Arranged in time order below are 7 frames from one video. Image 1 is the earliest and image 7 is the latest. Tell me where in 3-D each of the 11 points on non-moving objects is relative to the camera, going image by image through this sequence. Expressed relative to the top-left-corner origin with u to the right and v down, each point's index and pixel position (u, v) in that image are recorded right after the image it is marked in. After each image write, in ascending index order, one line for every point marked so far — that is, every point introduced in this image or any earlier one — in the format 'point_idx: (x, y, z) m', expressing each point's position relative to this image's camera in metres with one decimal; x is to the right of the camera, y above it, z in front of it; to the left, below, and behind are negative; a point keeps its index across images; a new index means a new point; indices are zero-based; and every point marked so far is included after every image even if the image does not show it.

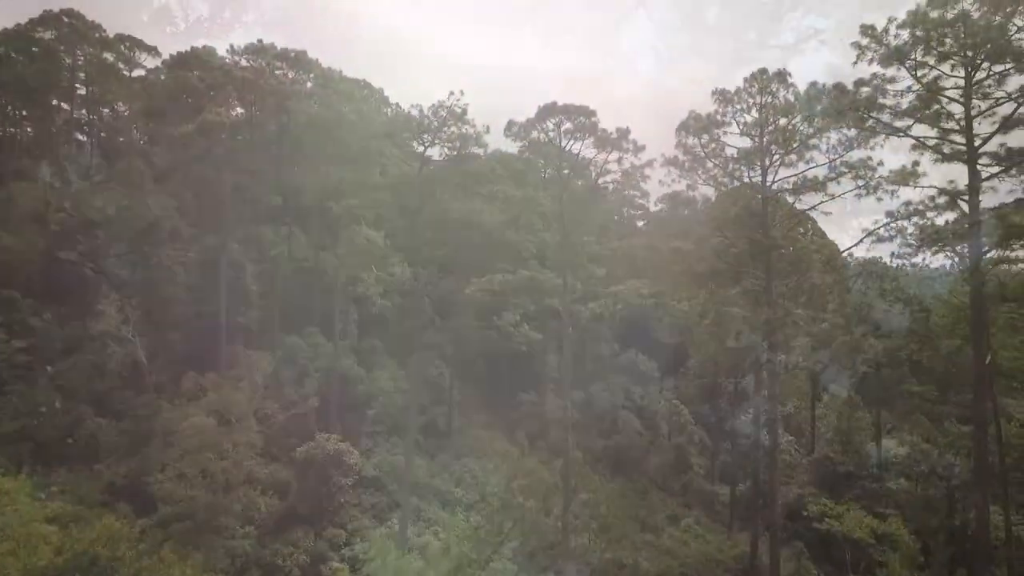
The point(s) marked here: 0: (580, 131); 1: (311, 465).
0: (+1.5, +3.5, +13.9) m
1: (-5.1, -4.5, +15.9) m
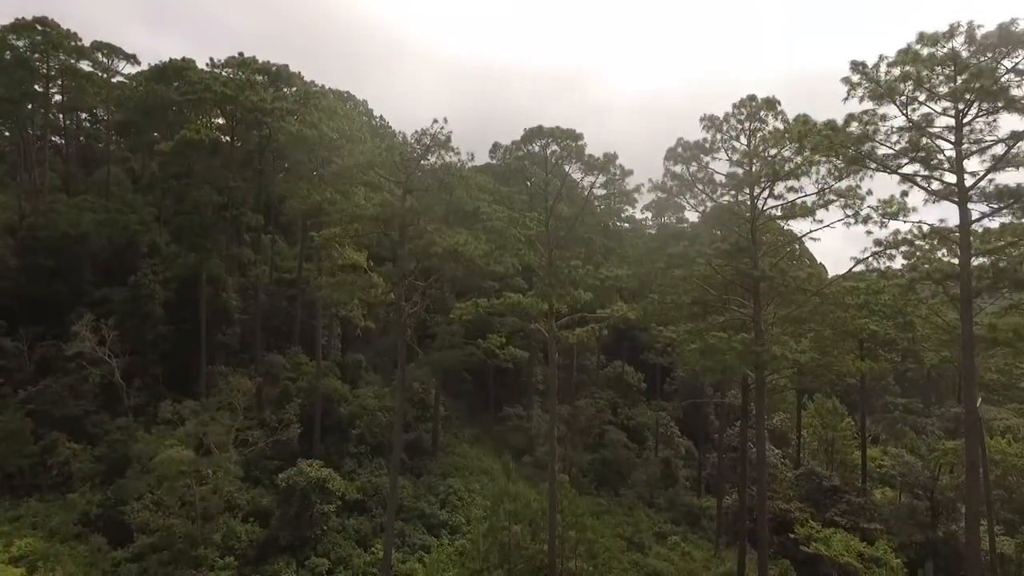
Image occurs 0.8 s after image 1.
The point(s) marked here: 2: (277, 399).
0: (+1.2, +2.9, +13.7) m
1: (-5.4, -5.1, +15.5) m
2: (-7.1, -3.4, +19.0) m
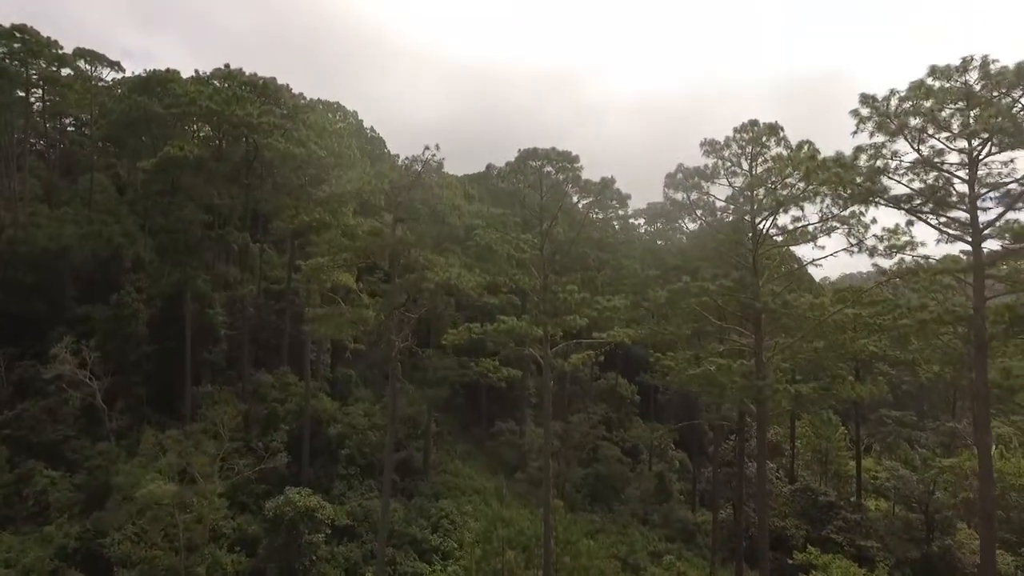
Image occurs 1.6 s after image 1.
0: (+1.1, +2.4, +13.4) m
1: (-5.6, -5.6, +15.1) m
2: (-7.3, -3.9, +18.6) m
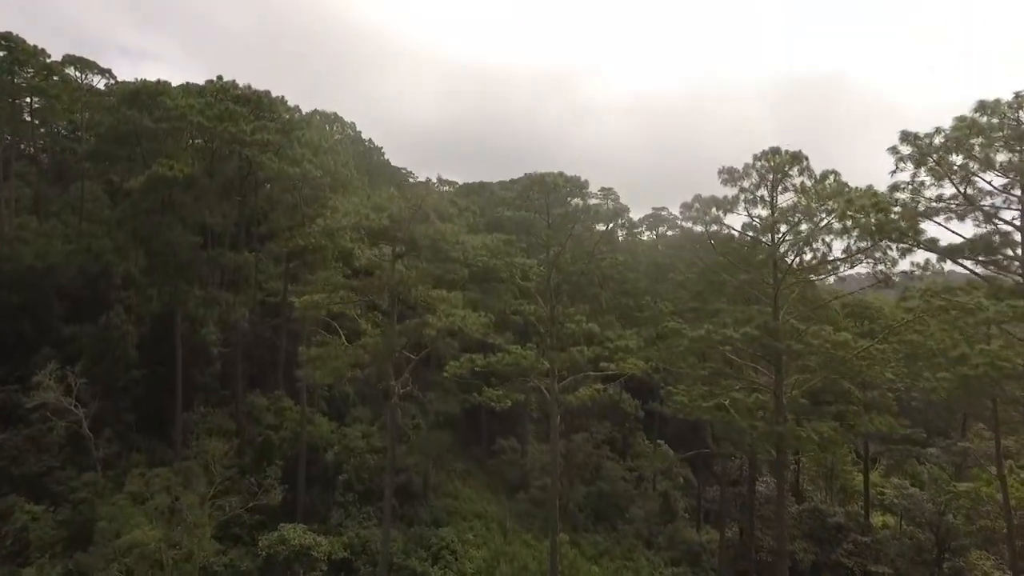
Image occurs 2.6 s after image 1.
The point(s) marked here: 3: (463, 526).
0: (+1.2, +1.7, +12.7) m
1: (-5.5, -6.2, +14.4) m
2: (-7.2, -4.5, +17.9) m
3: (-1.5, -7.5, +19.9) m
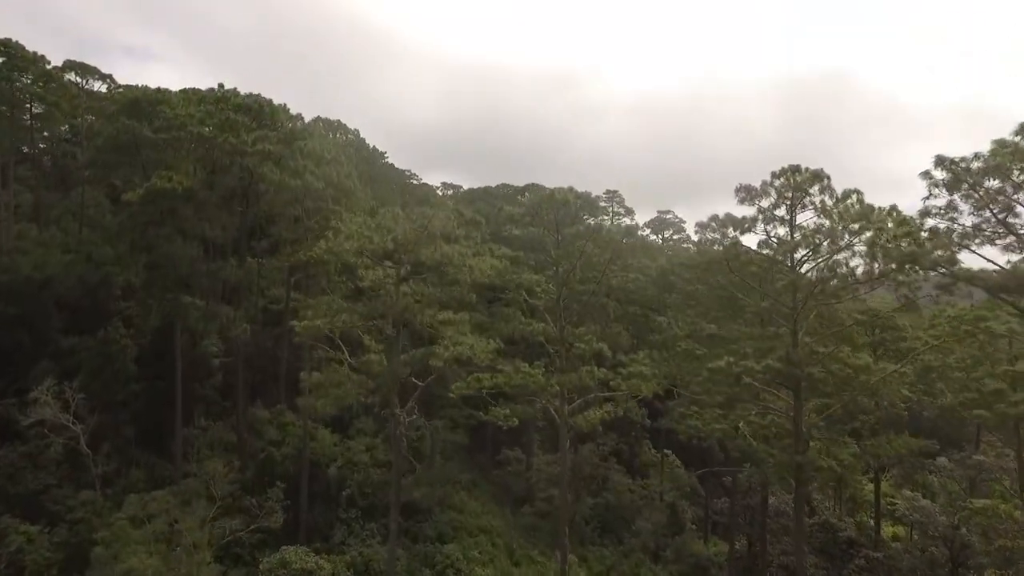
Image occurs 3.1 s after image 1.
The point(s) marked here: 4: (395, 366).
0: (+1.4, +1.4, +12.3) m
1: (-5.3, -6.6, +14.0) m
2: (-7.0, -4.9, +17.5) m
3: (-1.3, -7.8, +19.5) m
4: (-2.1, -1.4, +11.3) m
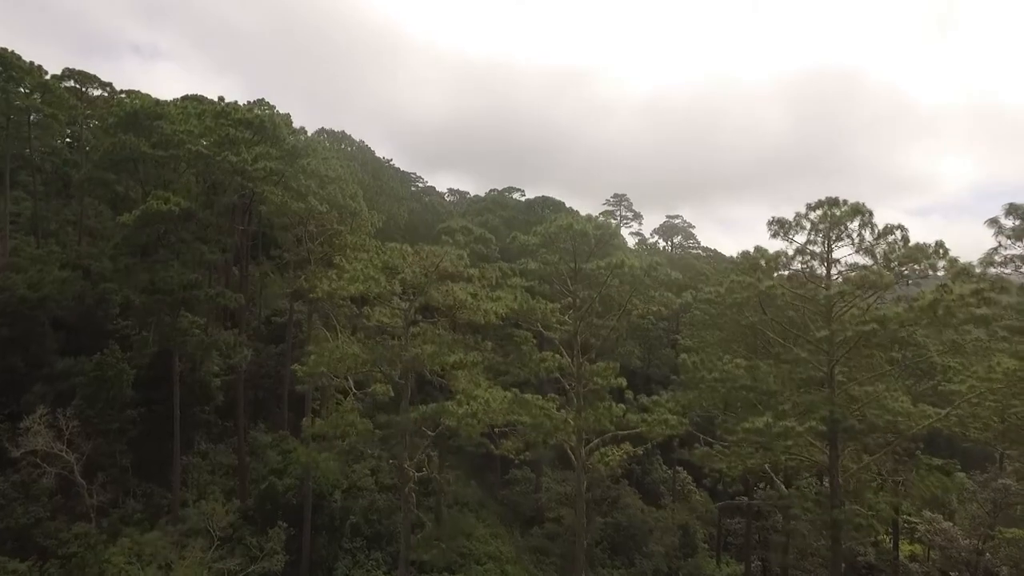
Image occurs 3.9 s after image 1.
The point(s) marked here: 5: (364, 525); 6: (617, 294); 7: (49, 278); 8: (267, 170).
0: (+1.7, +0.7, +11.6) m
1: (-5.0, -7.2, +13.4) m
2: (-6.7, -5.5, +16.9) m
3: (-1.1, -8.4, +18.8) m
4: (-1.9, -2.0, +10.7) m
5: (-4.2, -6.8, +18.0) m
6: (+2.0, -0.1, +11.7) m
7: (-13.2, +0.3, +18.0) m
8: (-6.0, +2.9, +15.5) m
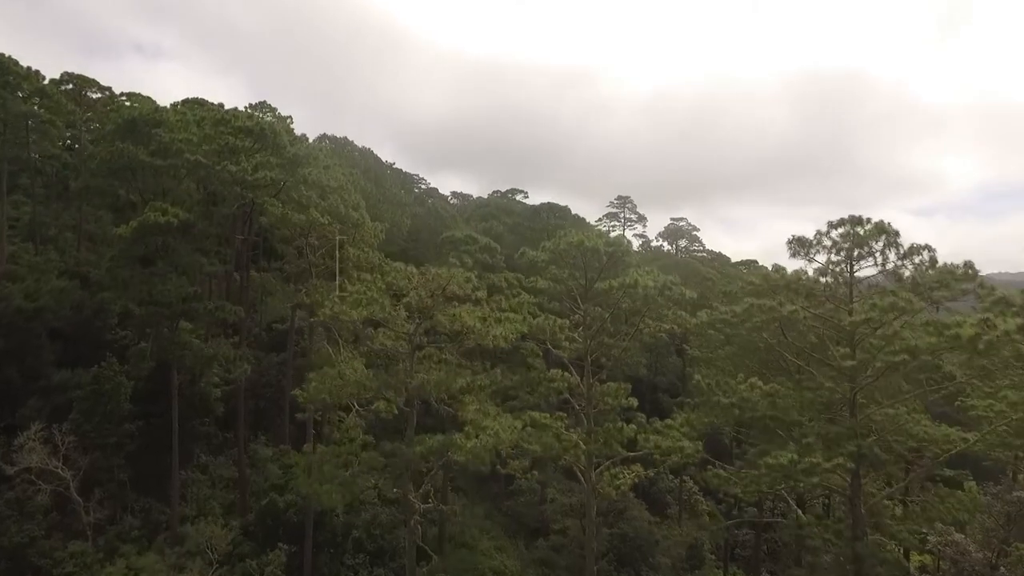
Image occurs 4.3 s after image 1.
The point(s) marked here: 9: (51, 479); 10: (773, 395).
0: (+1.8, +0.4, +11.2) m
1: (-4.9, -7.5, +13.0) m
2: (-6.6, -5.8, +16.5) m
3: (-0.9, -8.8, +18.4) m
4: (-1.7, -2.3, +10.3) m
5: (-4.1, -7.1, +17.6) m
6: (+2.1, -0.4, +11.3) m
7: (-13.0, 0.0, +17.7) m
8: (-5.8, +2.6, +15.1) m
9: (-11.0, -4.6, +15.1) m
10: (+4.4, -1.7, +10.6) m
